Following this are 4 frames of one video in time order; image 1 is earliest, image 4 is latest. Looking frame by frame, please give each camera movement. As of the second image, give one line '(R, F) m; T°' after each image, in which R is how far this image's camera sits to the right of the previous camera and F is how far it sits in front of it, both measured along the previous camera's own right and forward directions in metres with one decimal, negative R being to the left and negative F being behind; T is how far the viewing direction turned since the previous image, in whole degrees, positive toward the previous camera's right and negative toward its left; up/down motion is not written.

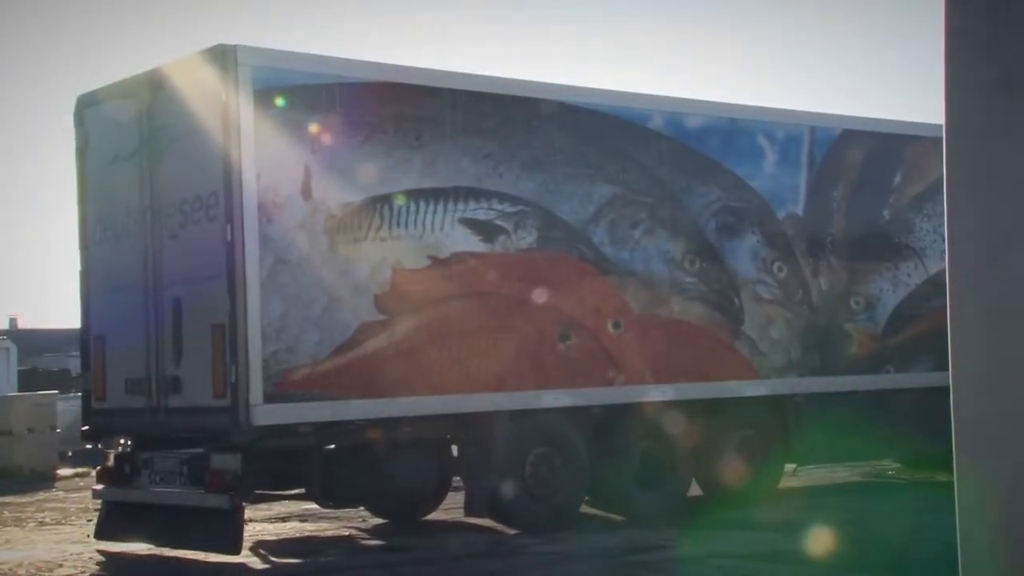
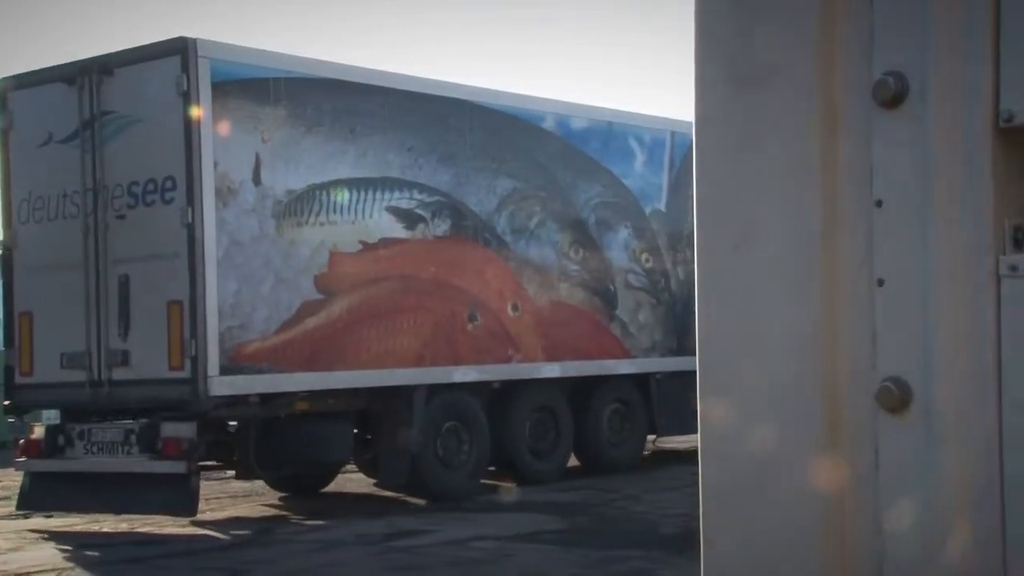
(-1.0, -0.9) m; +10°
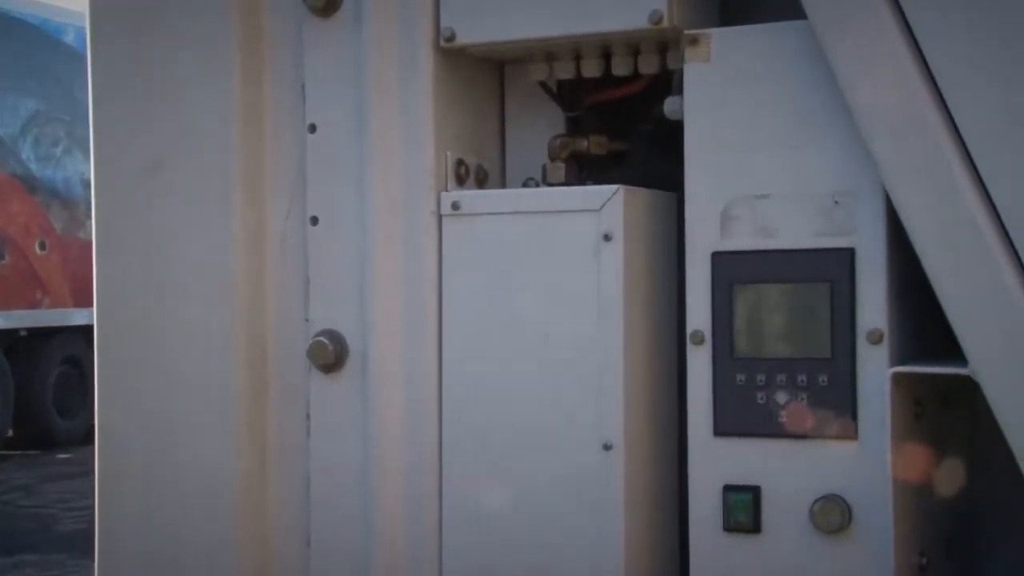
(0.0, -0.4) m; +22°
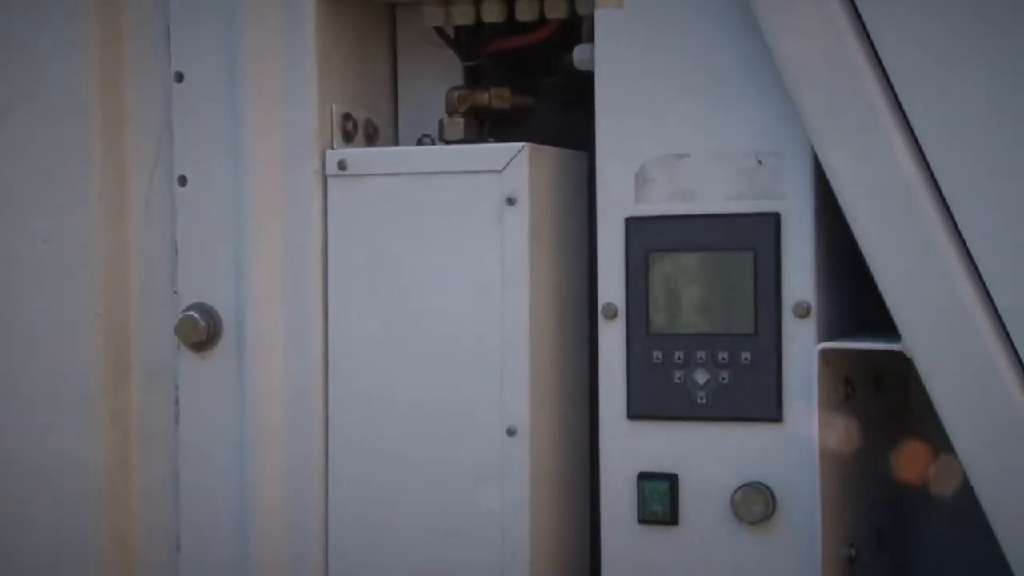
(+0.1, +0.3) m; +4°
